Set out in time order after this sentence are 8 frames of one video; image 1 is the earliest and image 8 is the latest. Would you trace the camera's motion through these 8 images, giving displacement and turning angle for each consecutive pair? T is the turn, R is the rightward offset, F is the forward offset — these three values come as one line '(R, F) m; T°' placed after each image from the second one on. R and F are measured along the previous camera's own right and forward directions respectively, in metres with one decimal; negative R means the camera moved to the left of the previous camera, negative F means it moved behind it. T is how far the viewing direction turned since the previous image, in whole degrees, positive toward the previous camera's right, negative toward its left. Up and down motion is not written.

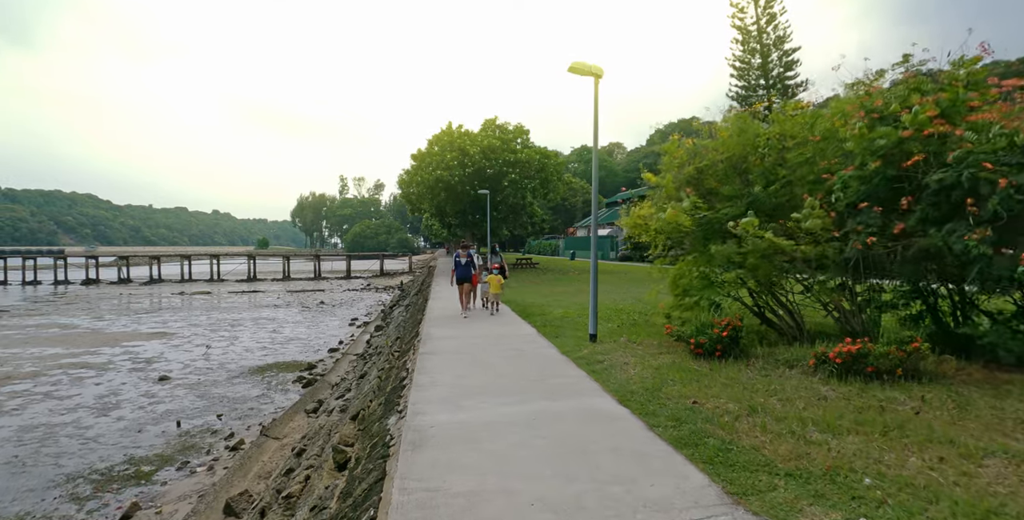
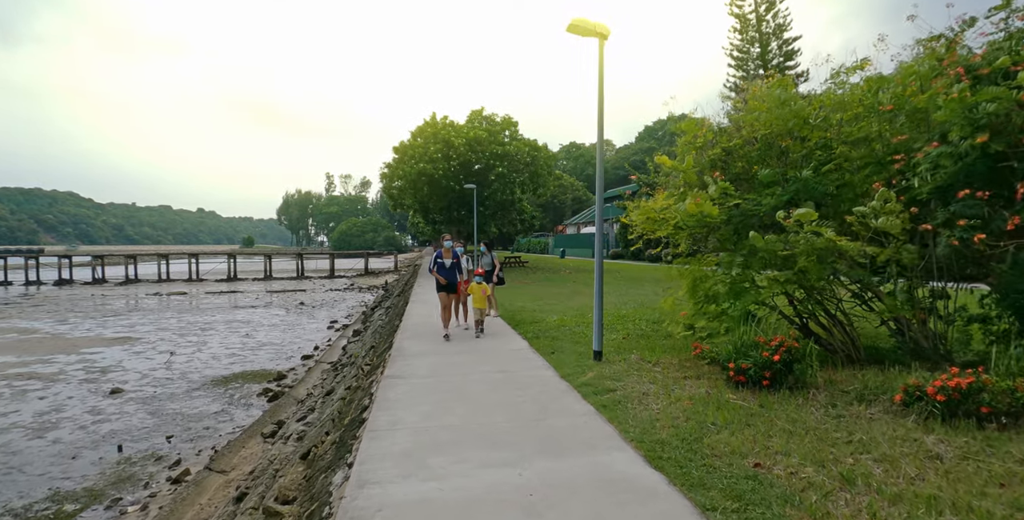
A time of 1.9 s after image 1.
(0.0, +1.3) m; +1°
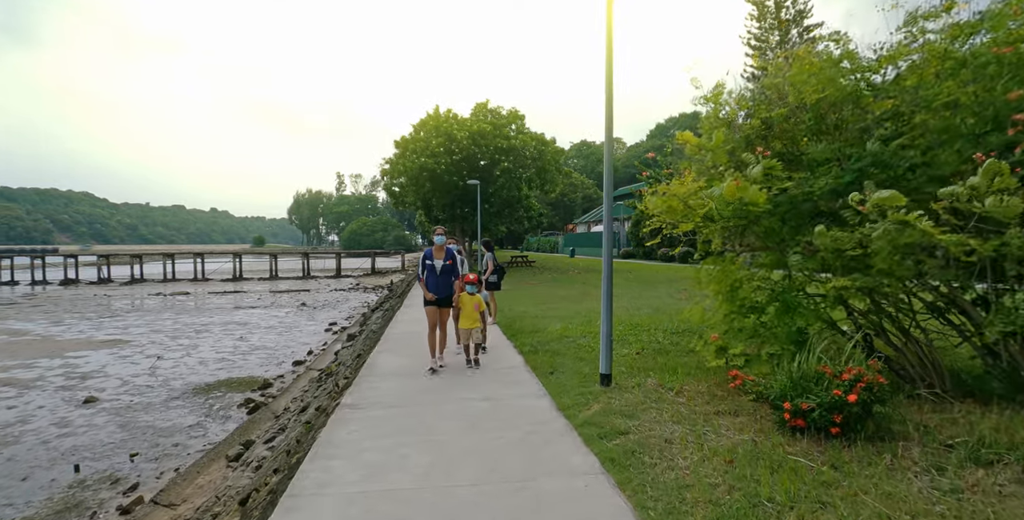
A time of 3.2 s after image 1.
(+0.2, +1.1) m; -1°
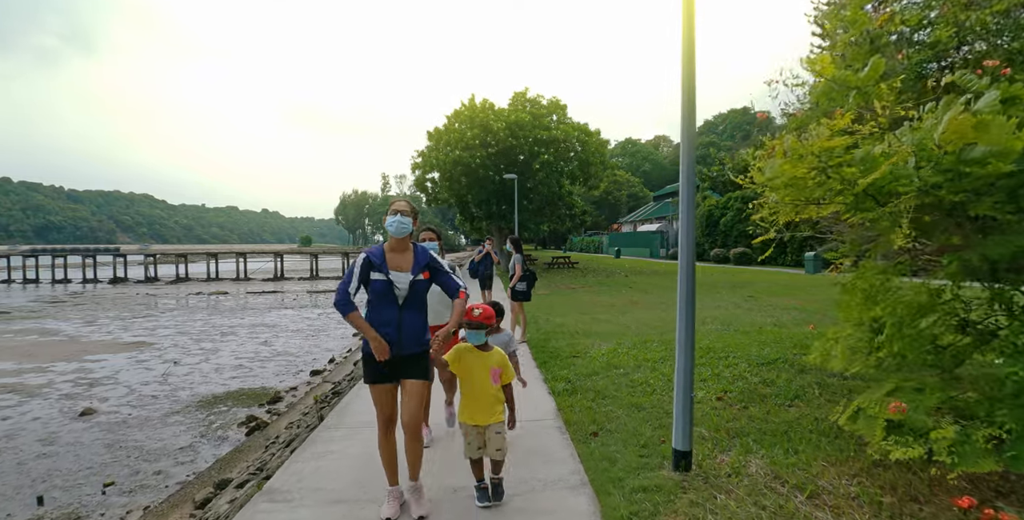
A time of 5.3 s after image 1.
(+0.1, +1.8) m; -5°
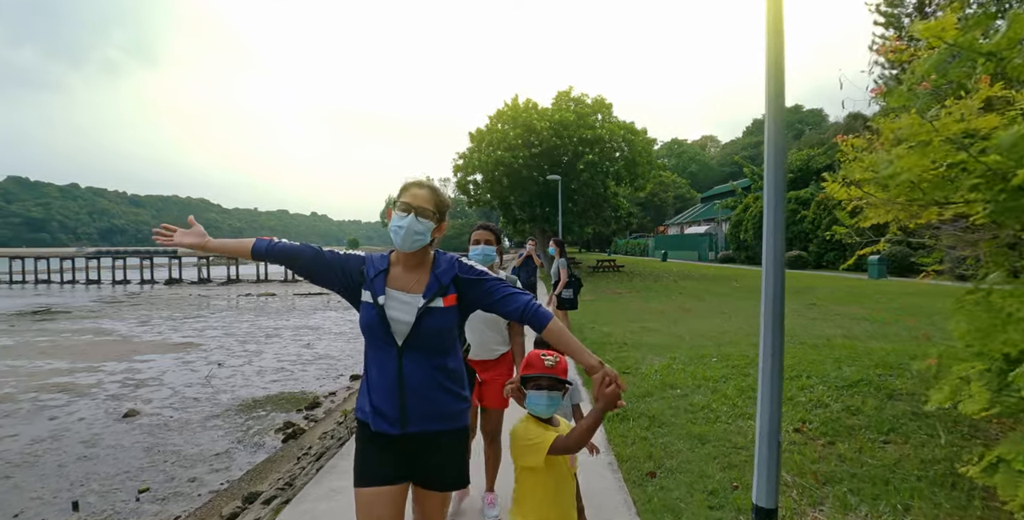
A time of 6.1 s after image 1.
(-0.1, +0.6) m; -5°
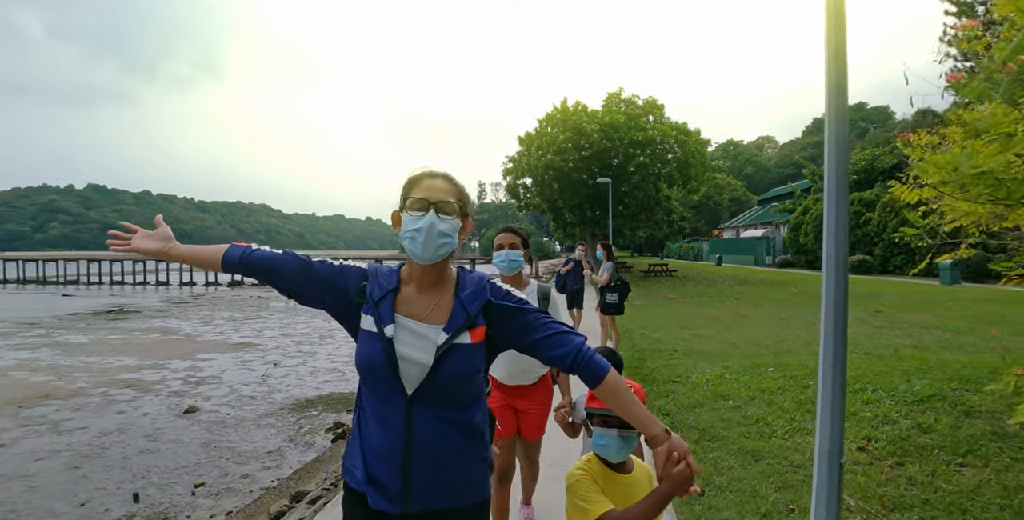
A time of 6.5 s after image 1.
(+0.1, +0.1) m; -5°
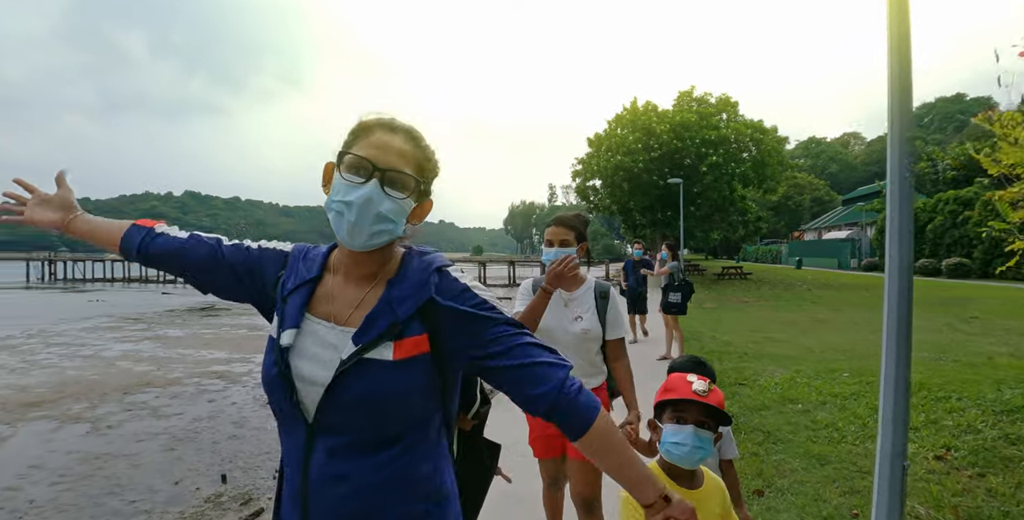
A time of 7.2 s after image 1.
(+0.1, -0.3) m; -7°
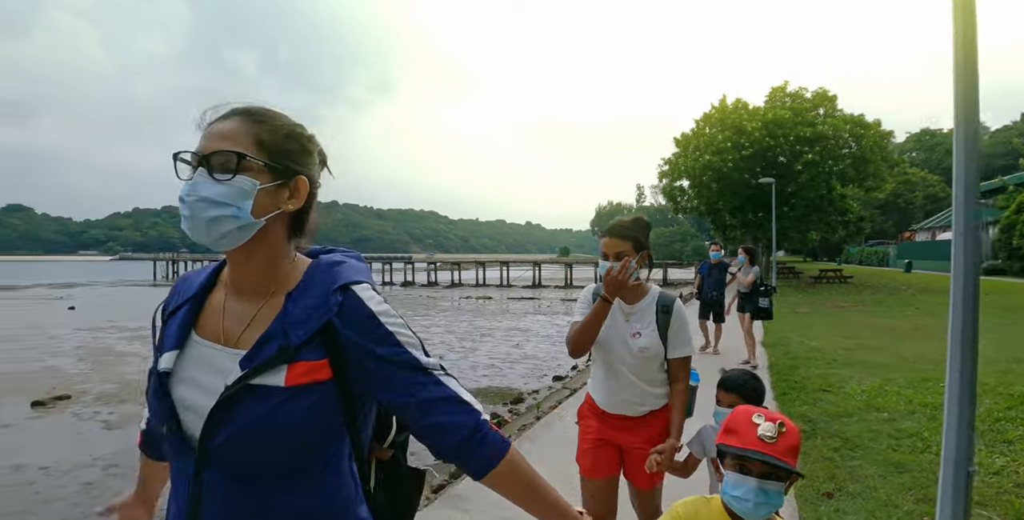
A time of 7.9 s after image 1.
(+0.2, -0.7) m; -9°
